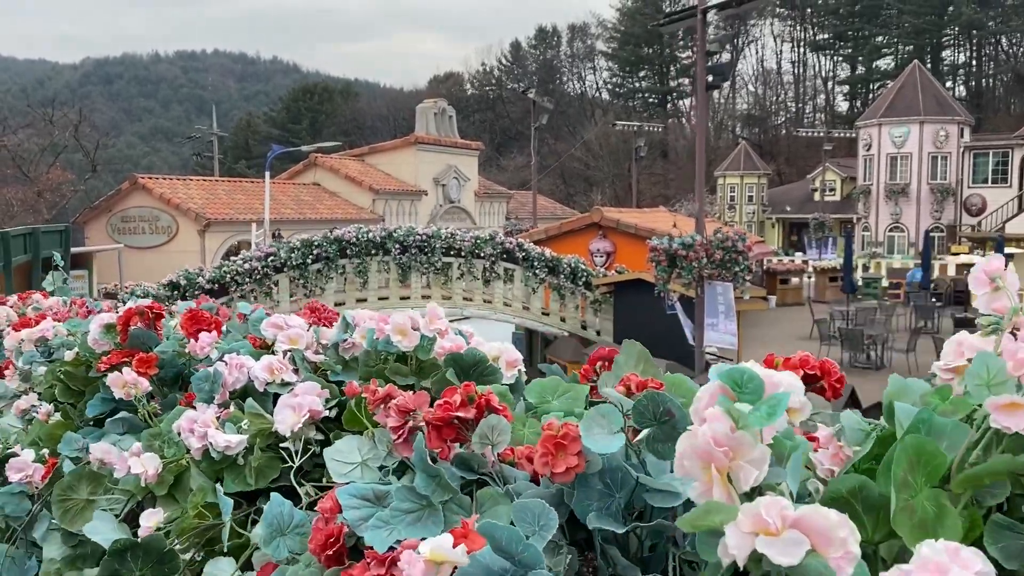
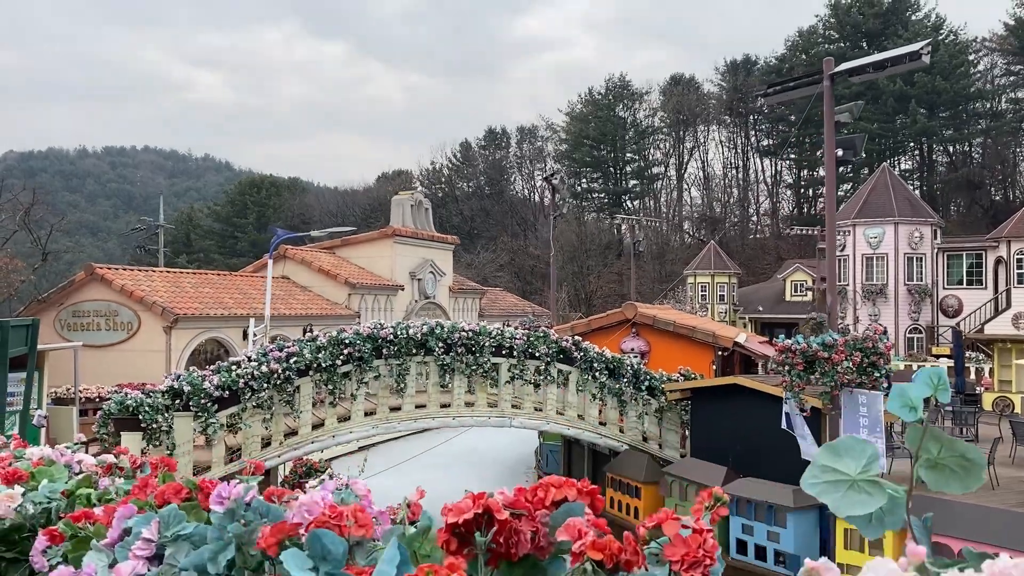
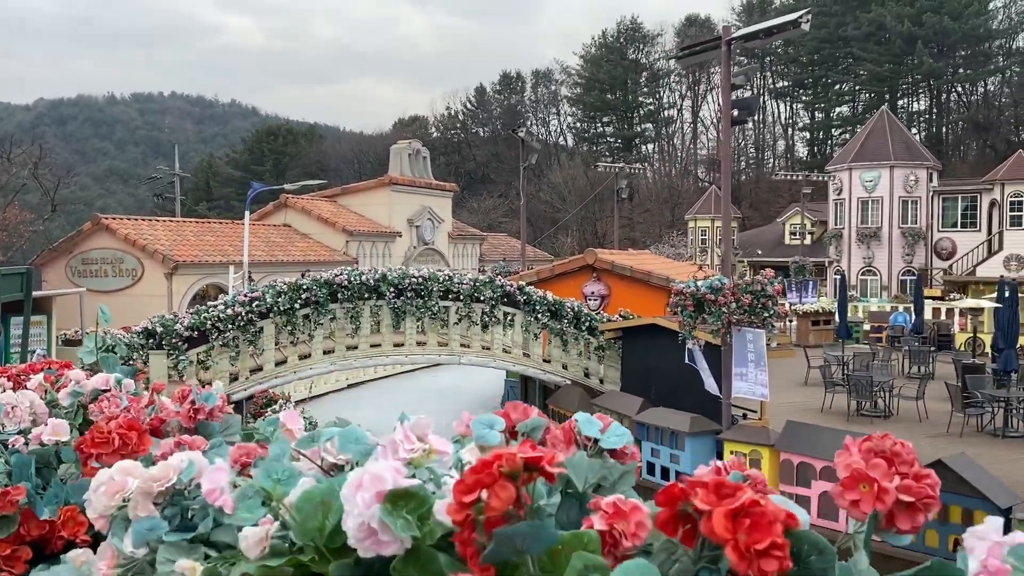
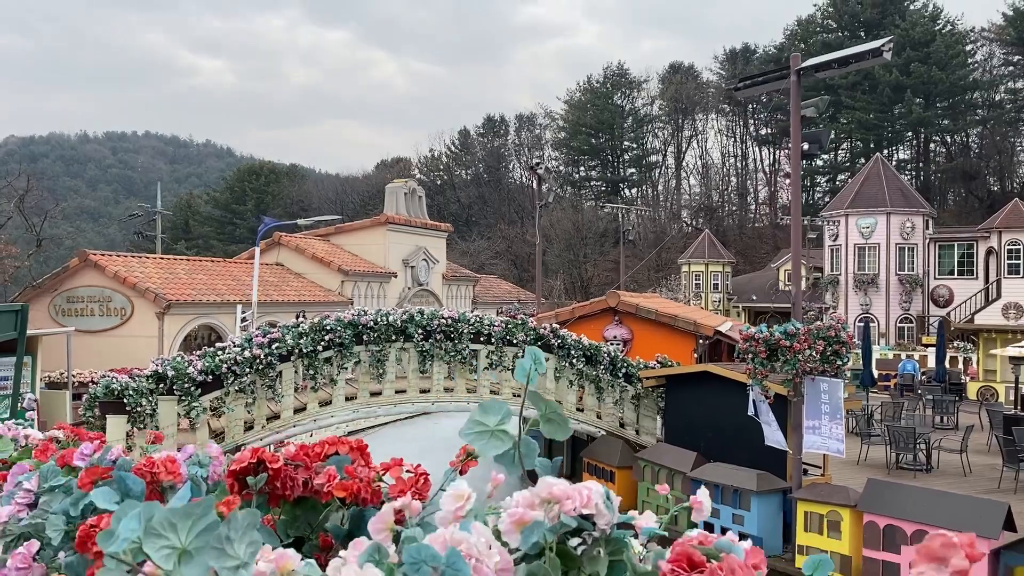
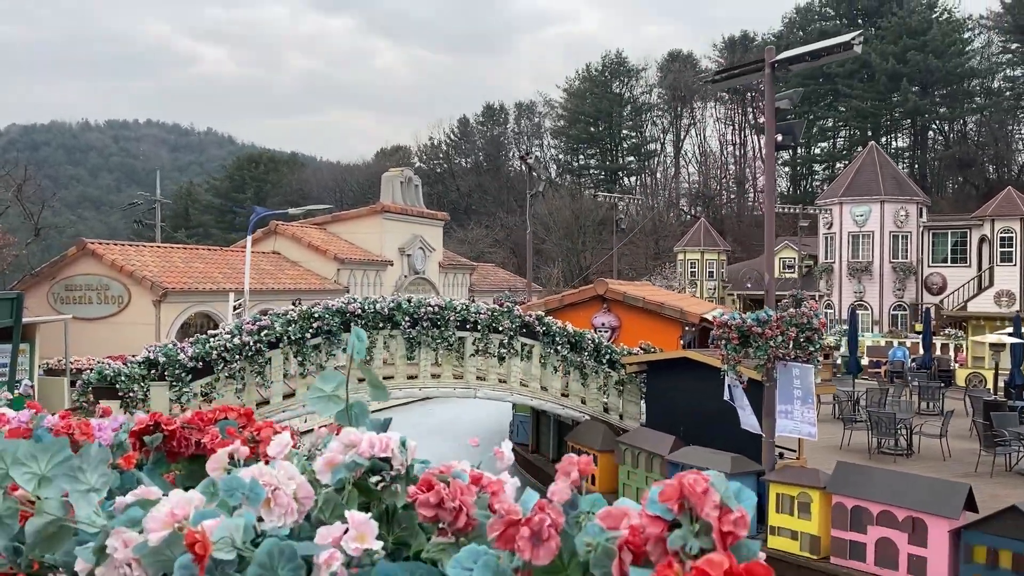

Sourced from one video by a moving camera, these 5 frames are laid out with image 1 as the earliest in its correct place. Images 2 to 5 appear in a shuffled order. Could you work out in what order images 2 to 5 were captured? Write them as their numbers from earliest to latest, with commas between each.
3, 5, 4, 2
